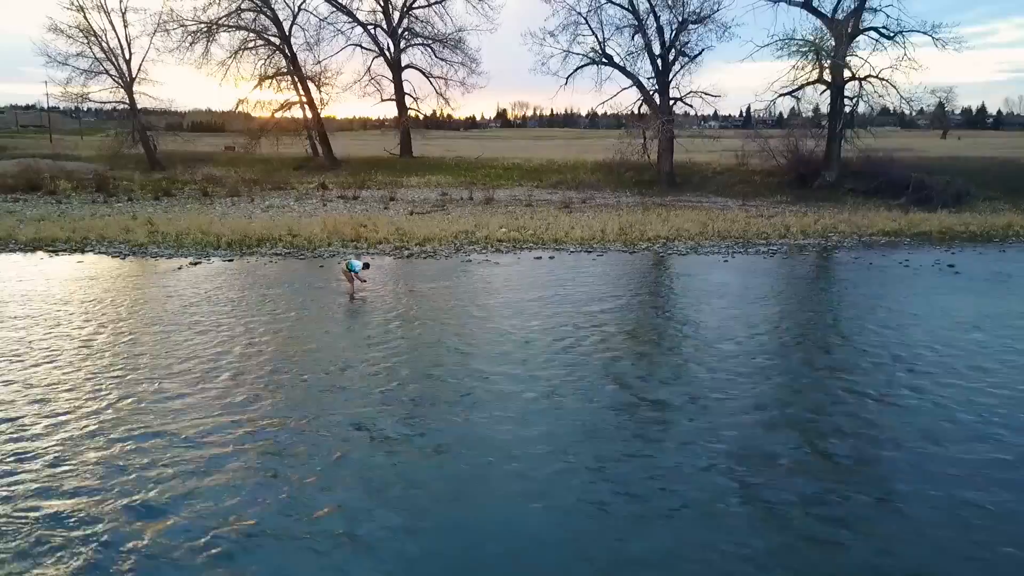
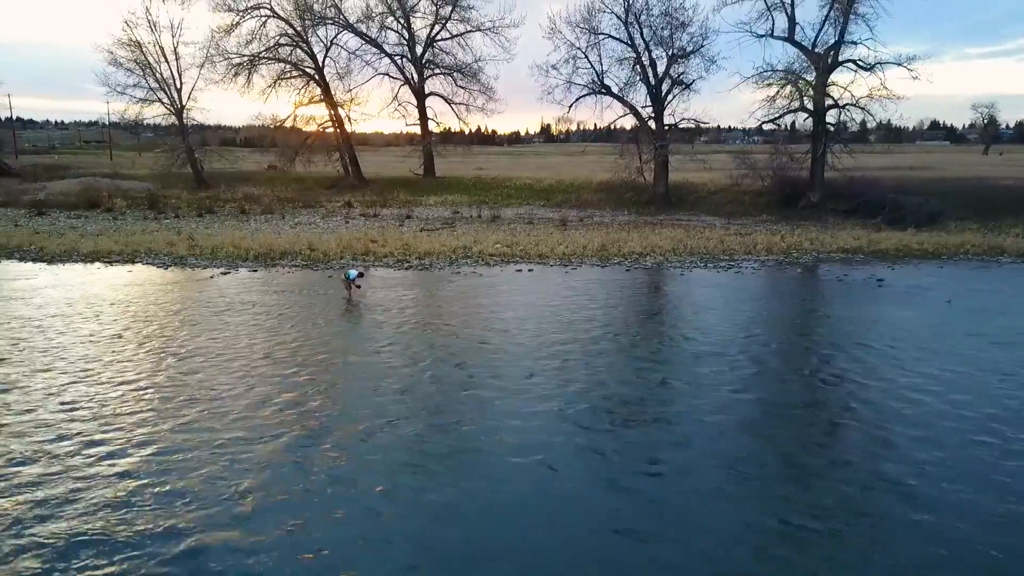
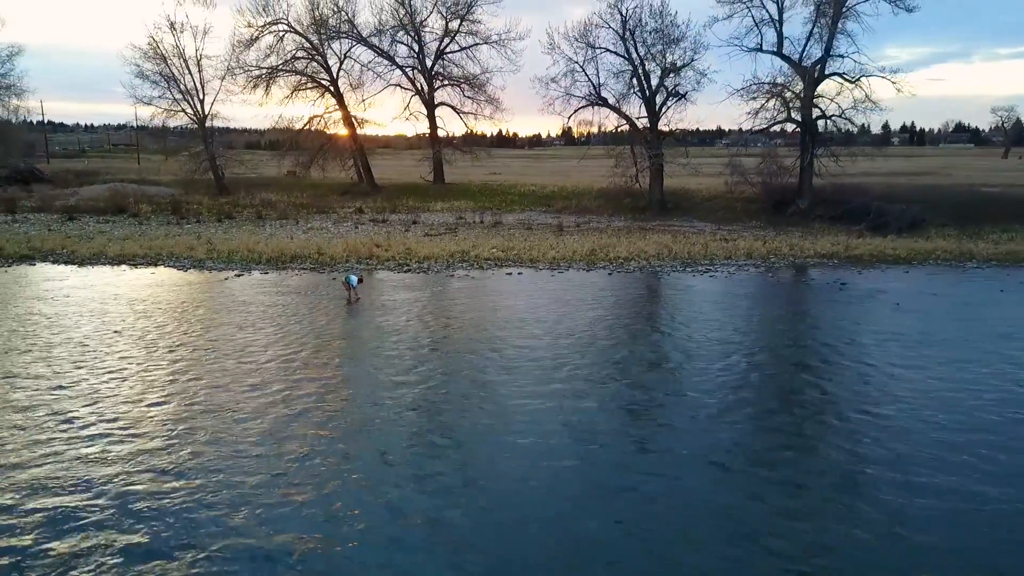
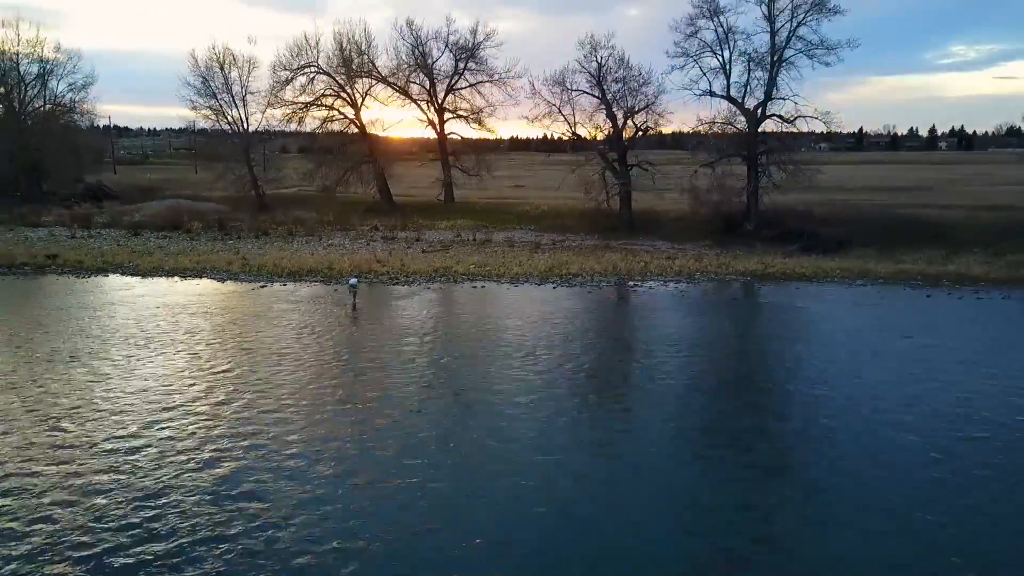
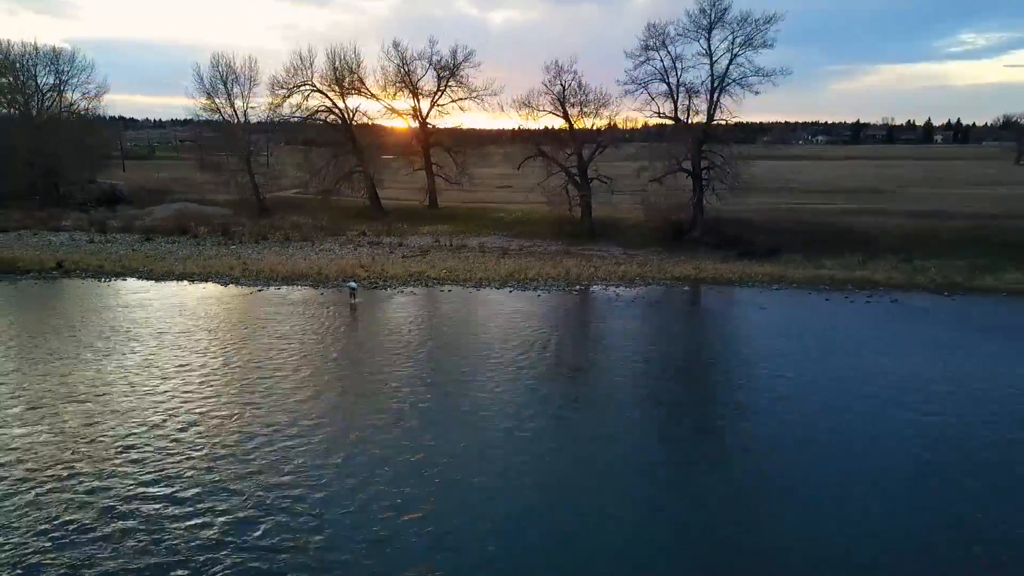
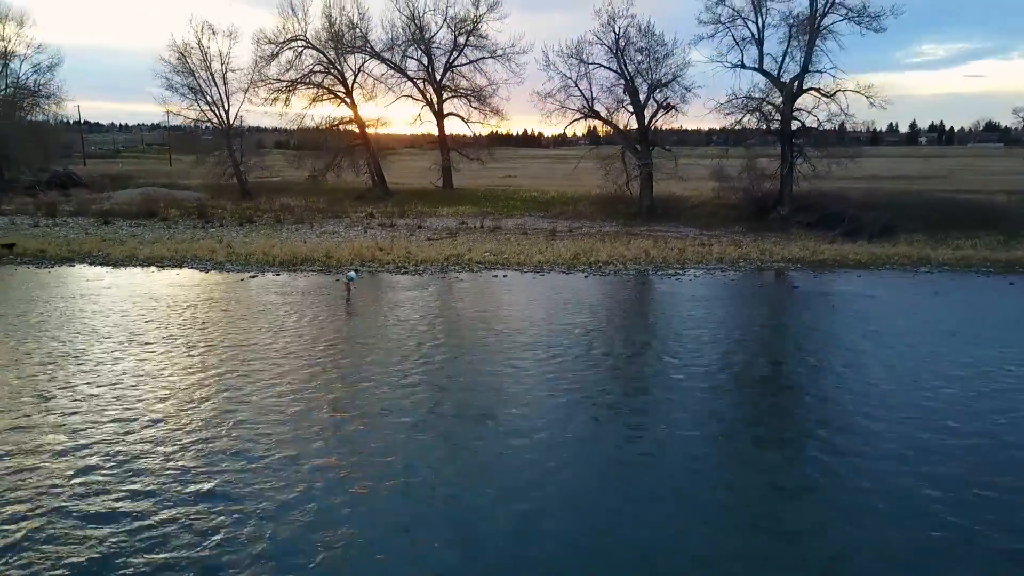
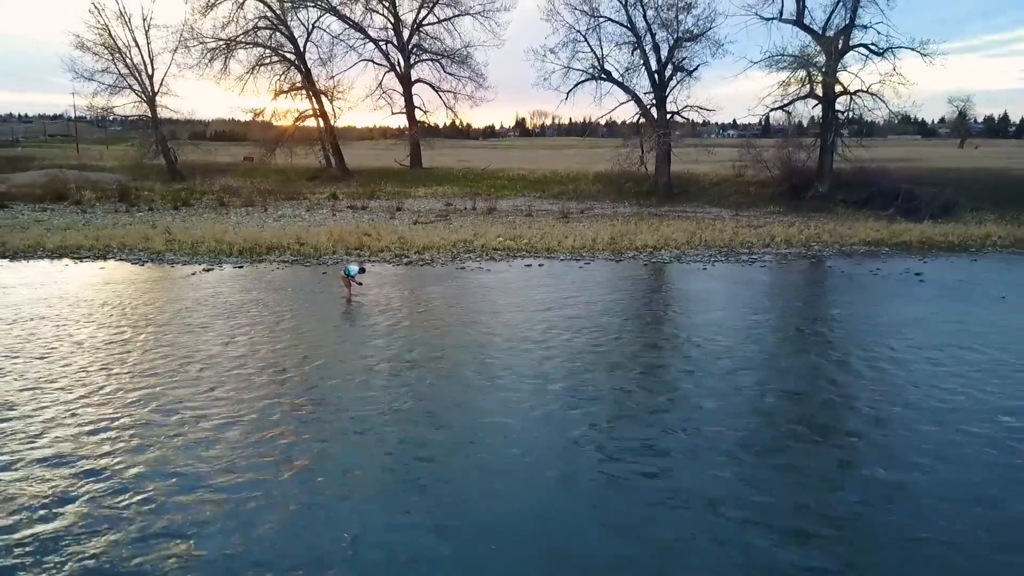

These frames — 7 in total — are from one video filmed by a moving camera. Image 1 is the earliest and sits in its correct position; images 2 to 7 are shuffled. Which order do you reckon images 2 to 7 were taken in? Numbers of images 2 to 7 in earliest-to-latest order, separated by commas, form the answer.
7, 2, 3, 6, 4, 5
